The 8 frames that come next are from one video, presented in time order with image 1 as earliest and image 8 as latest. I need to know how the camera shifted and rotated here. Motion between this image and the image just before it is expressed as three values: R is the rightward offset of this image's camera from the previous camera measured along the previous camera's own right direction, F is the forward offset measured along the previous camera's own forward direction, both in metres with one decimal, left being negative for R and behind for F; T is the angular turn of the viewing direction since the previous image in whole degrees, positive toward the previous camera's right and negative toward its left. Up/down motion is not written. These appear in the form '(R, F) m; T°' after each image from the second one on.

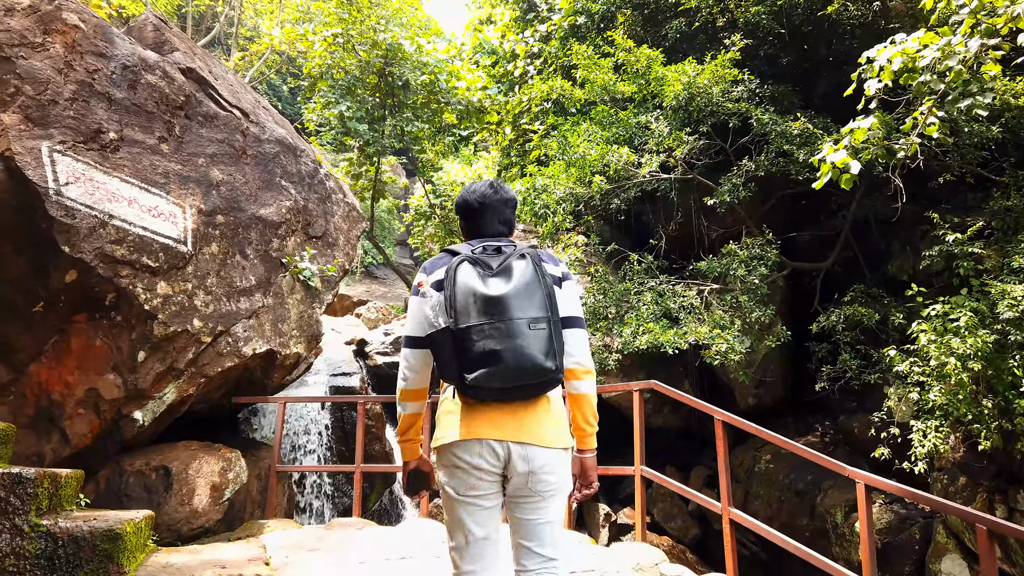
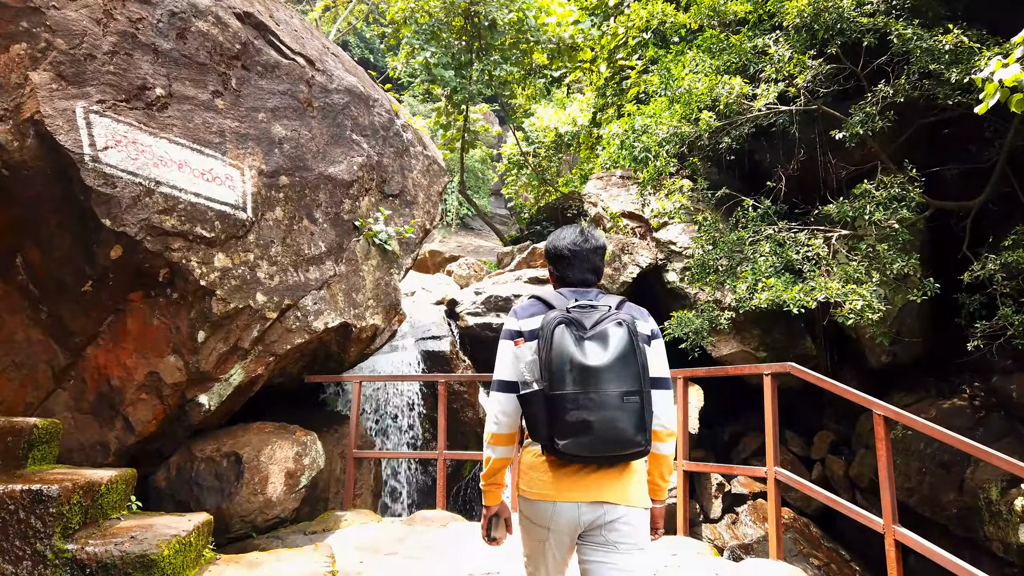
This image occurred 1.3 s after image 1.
(0.0, +0.6) m; -7°
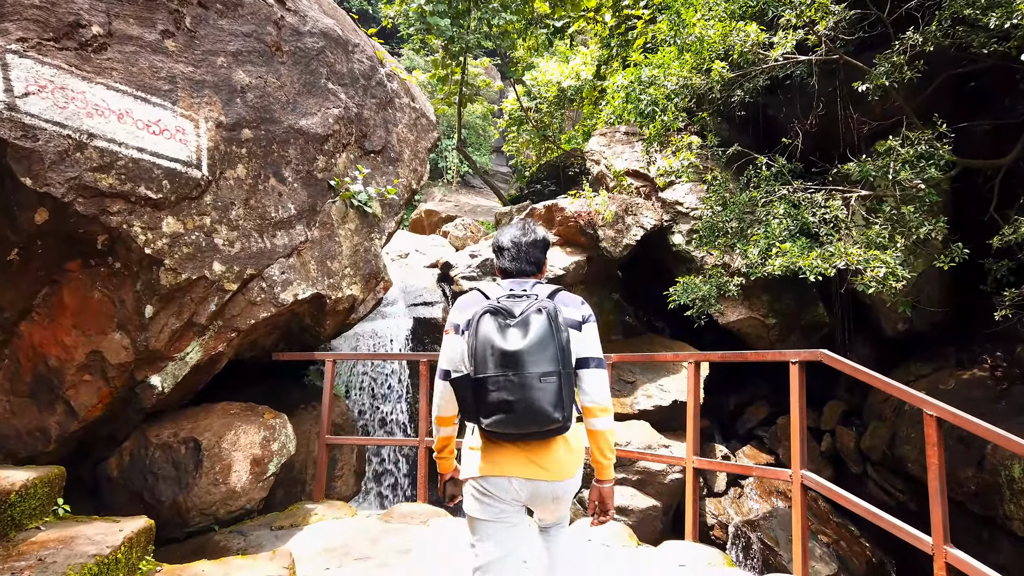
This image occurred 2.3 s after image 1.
(+0.1, +0.4) m; 0°
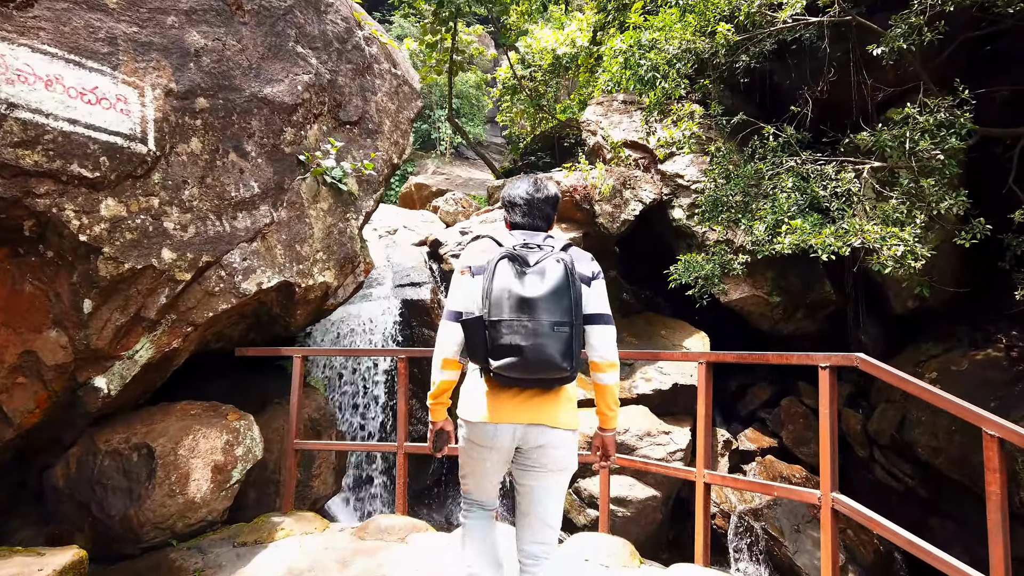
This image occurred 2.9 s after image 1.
(0.0, +0.4) m; 0°
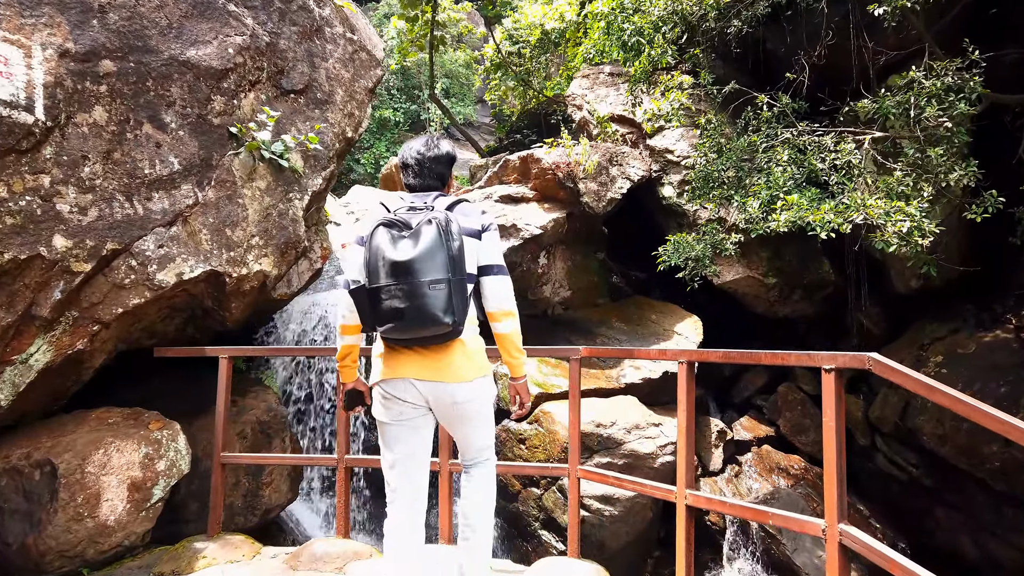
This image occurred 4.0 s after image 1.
(+0.2, +0.4) m; 0°
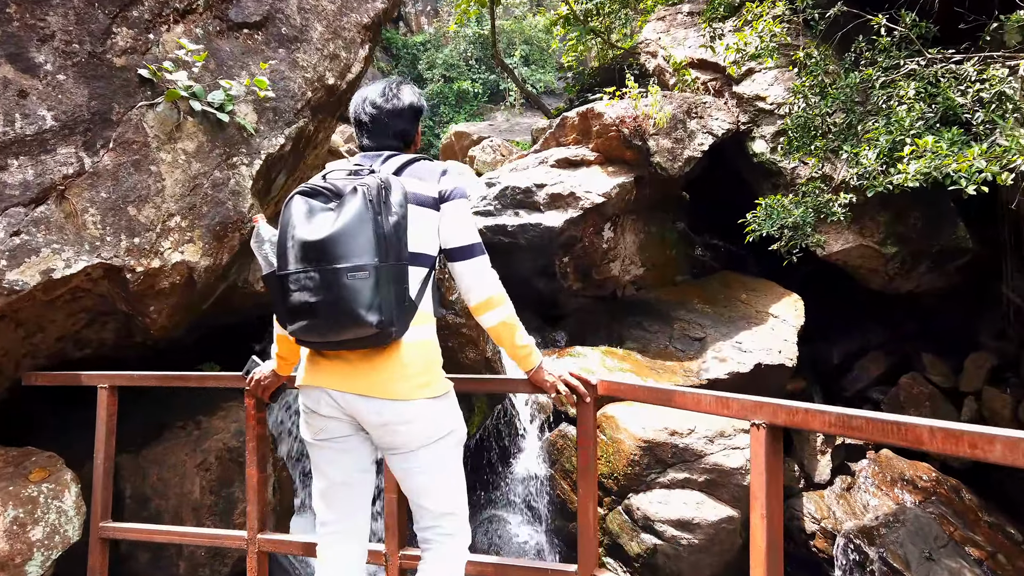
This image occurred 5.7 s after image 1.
(+0.3, +1.0) m; -7°
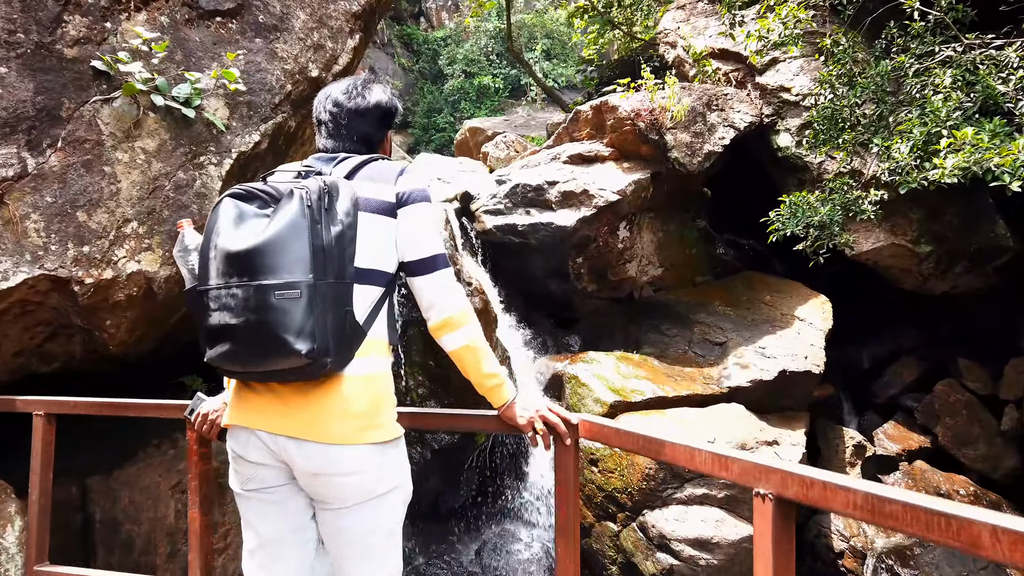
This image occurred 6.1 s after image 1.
(+0.1, +0.3) m; -2°
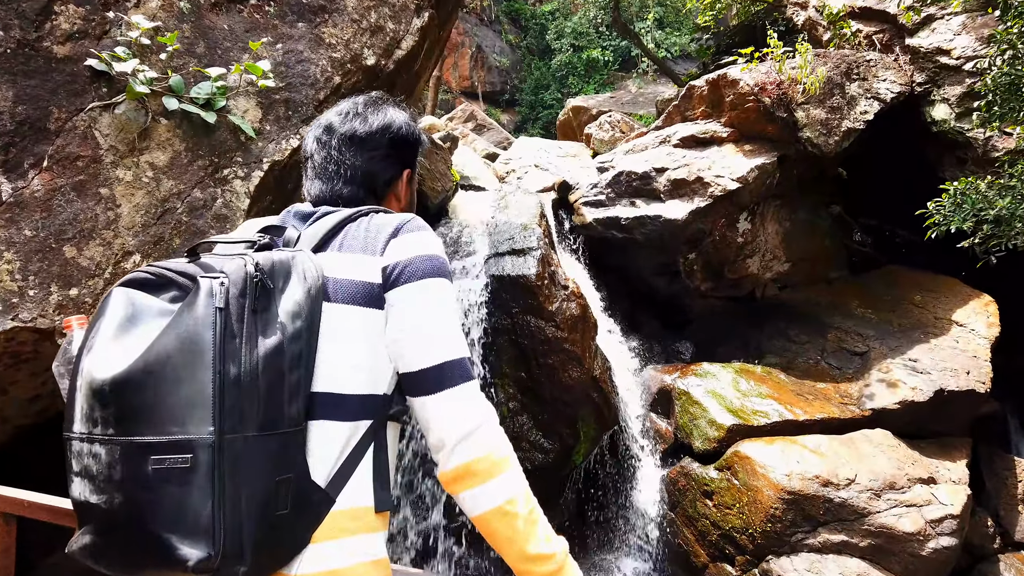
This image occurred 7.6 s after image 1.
(+0.1, +0.5) m; -8°
